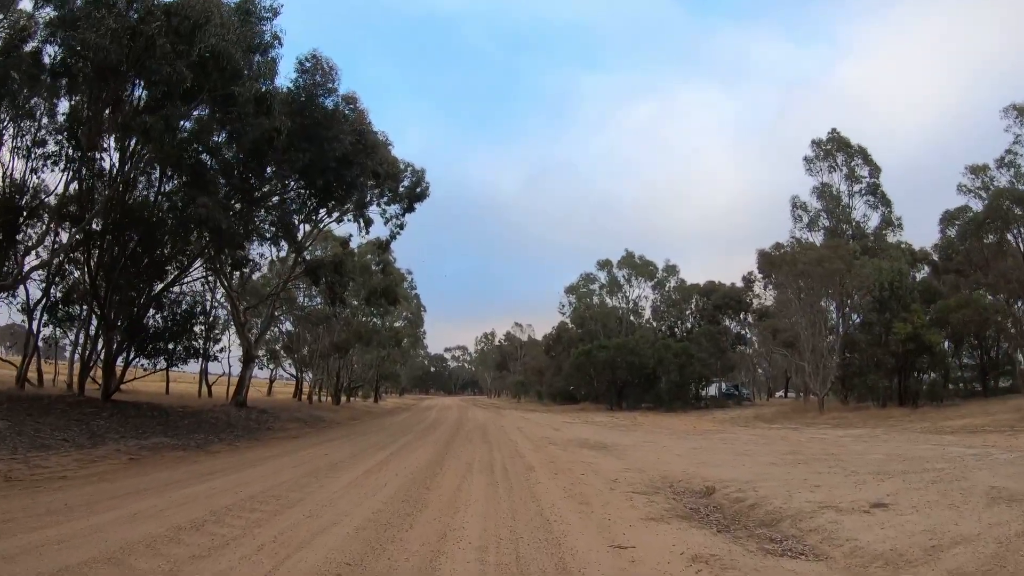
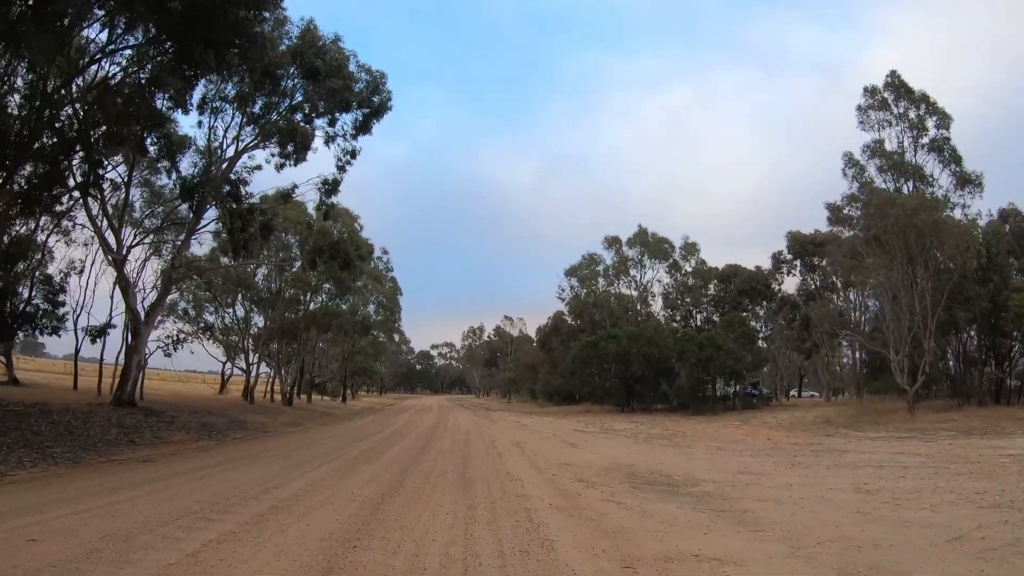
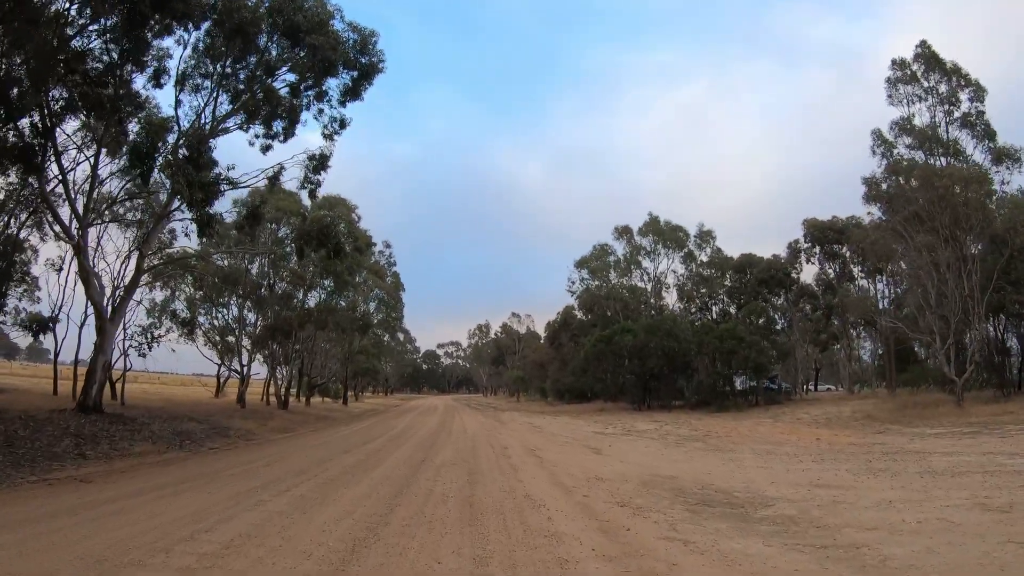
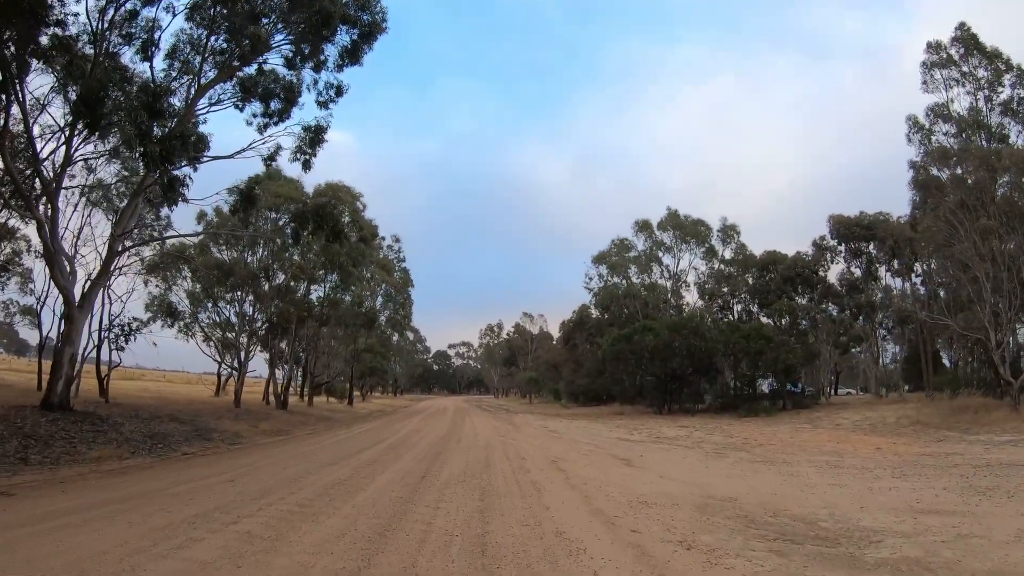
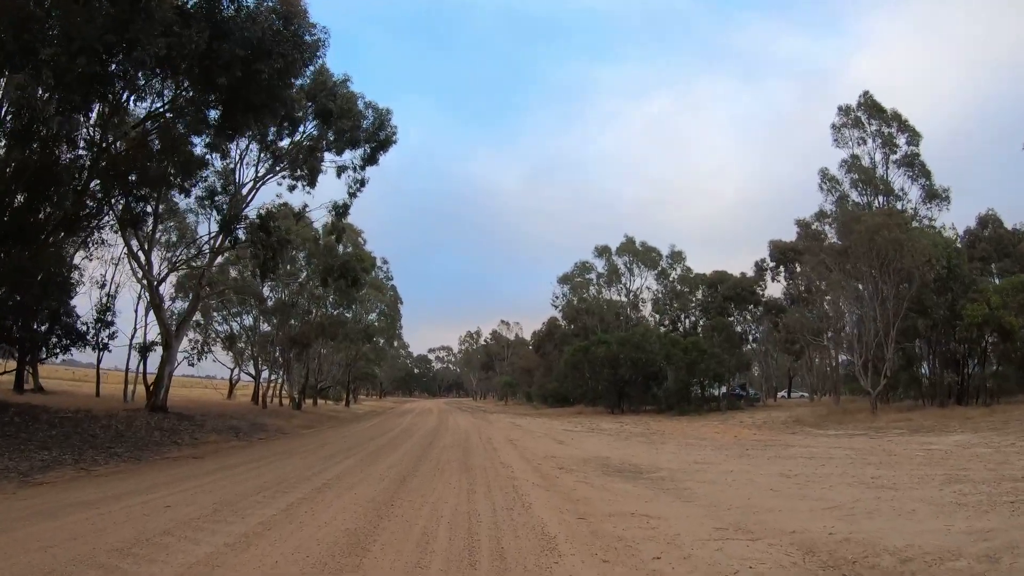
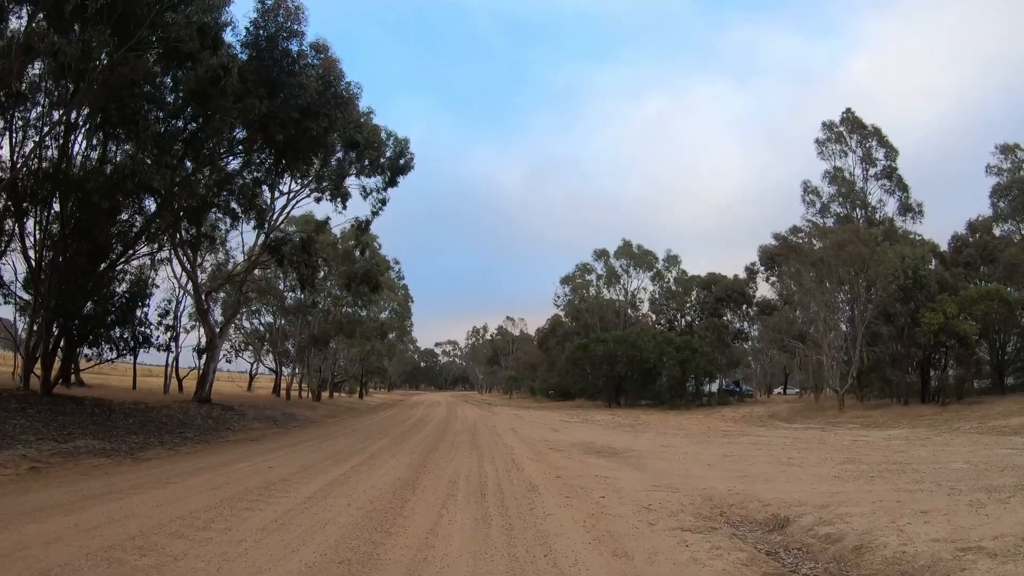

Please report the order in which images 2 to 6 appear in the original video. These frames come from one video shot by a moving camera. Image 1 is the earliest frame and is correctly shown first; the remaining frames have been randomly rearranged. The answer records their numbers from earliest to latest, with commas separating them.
6, 5, 2, 3, 4
